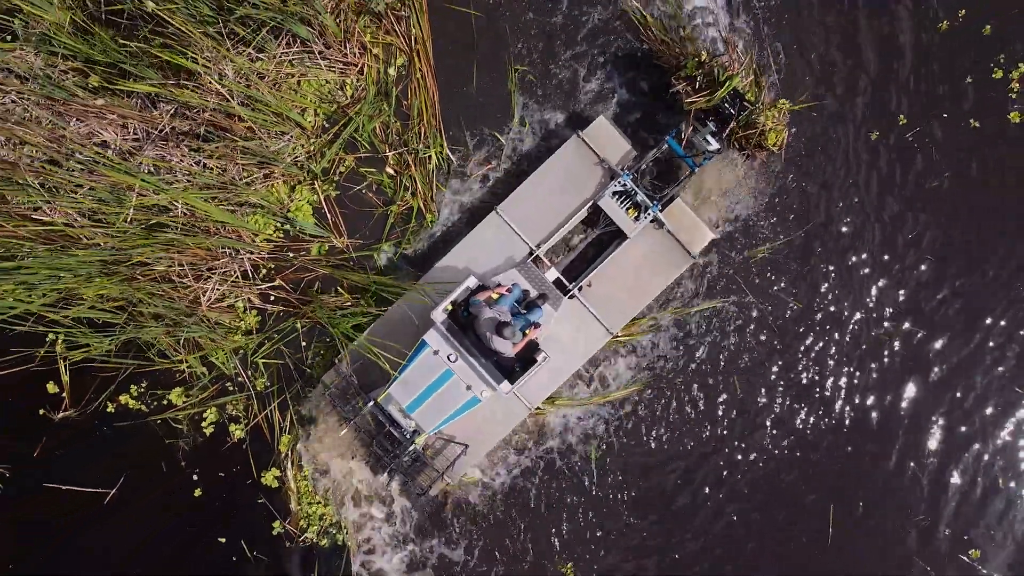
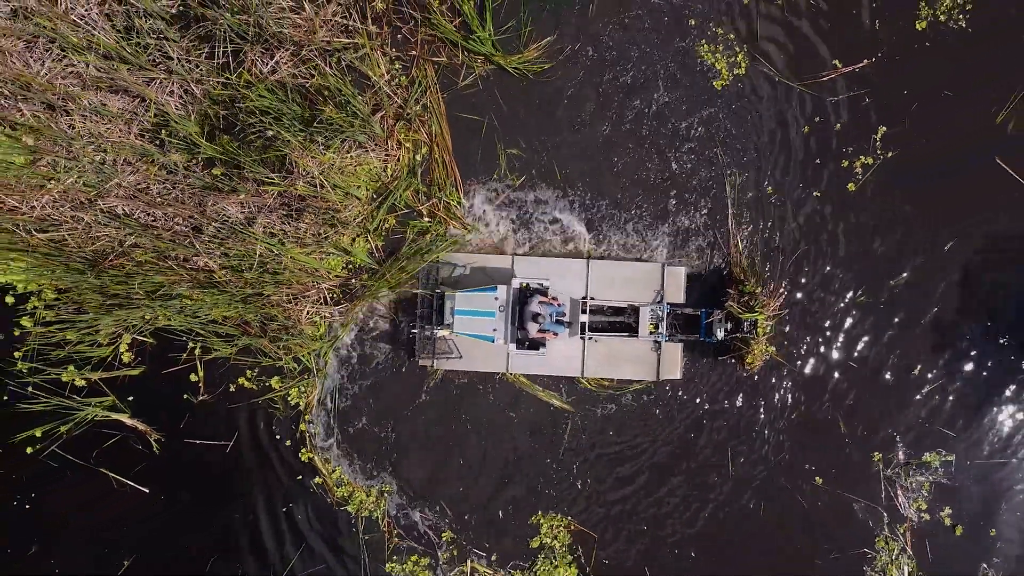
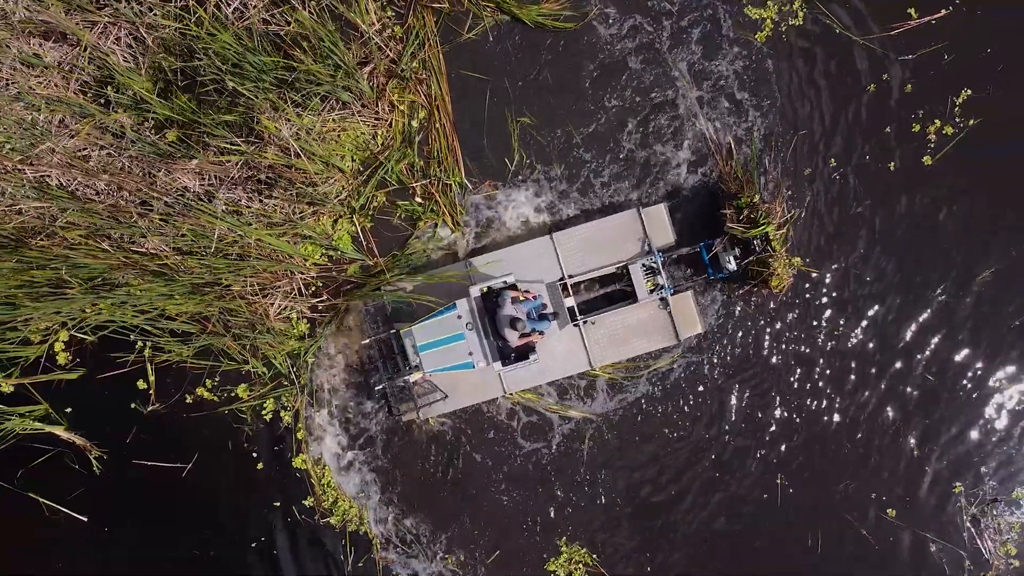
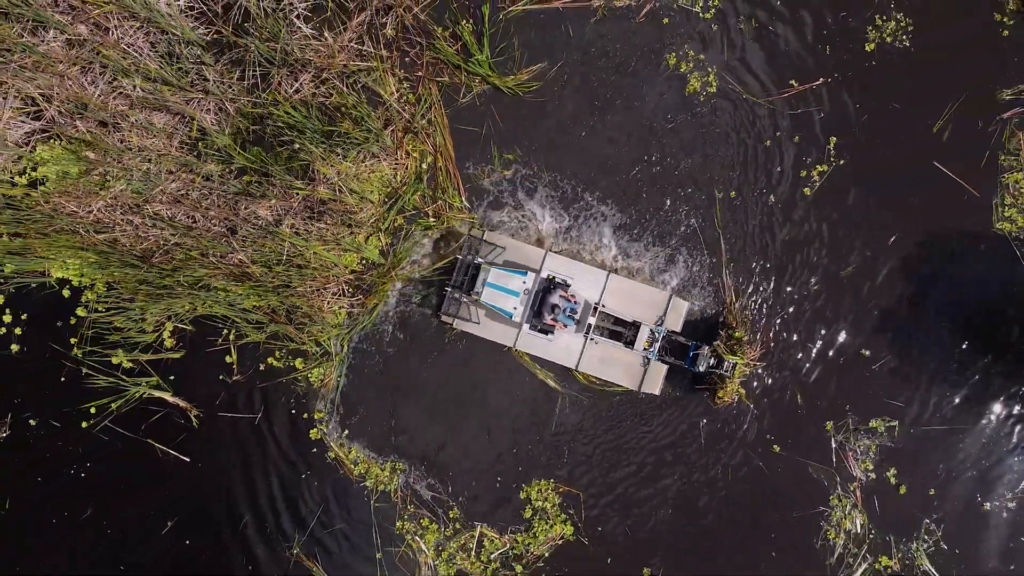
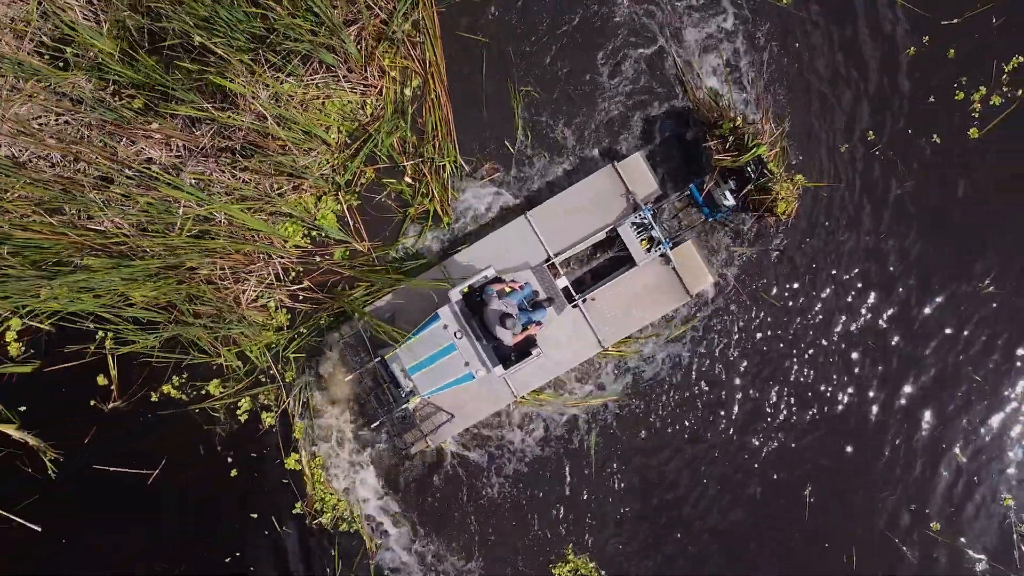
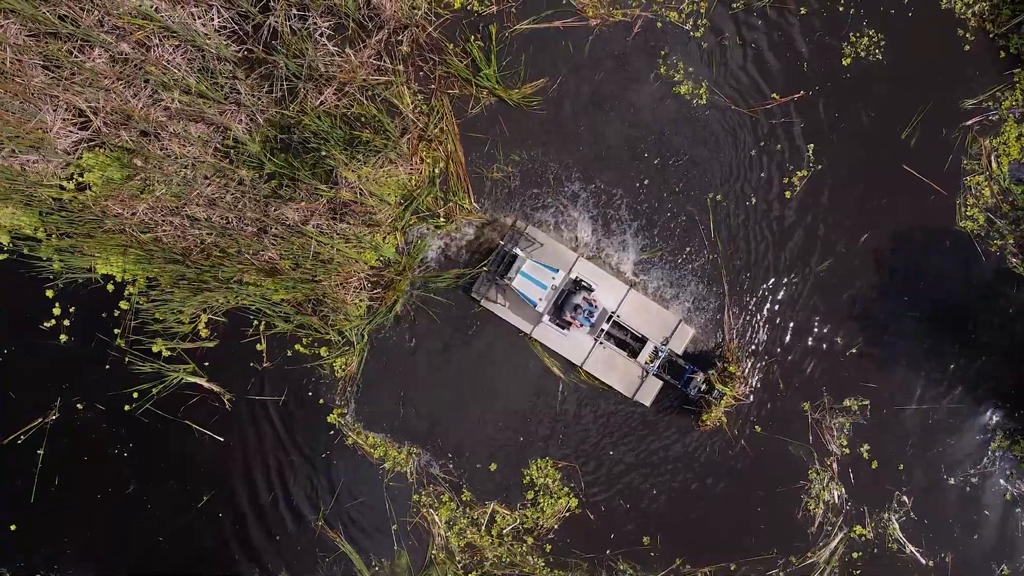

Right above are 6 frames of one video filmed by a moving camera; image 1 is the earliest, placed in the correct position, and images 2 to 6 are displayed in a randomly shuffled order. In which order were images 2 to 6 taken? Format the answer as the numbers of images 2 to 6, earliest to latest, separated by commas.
5, 3, 2, 4, 6
